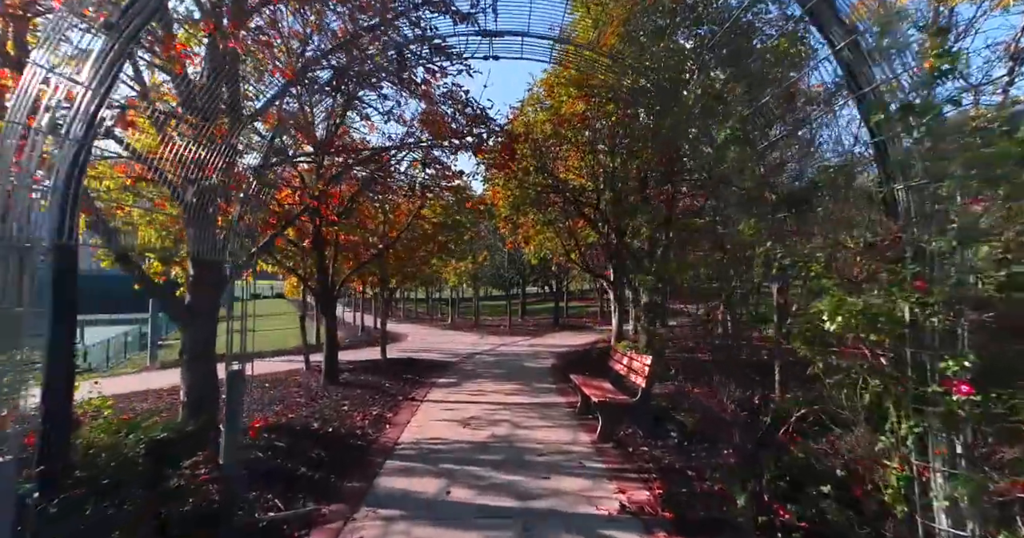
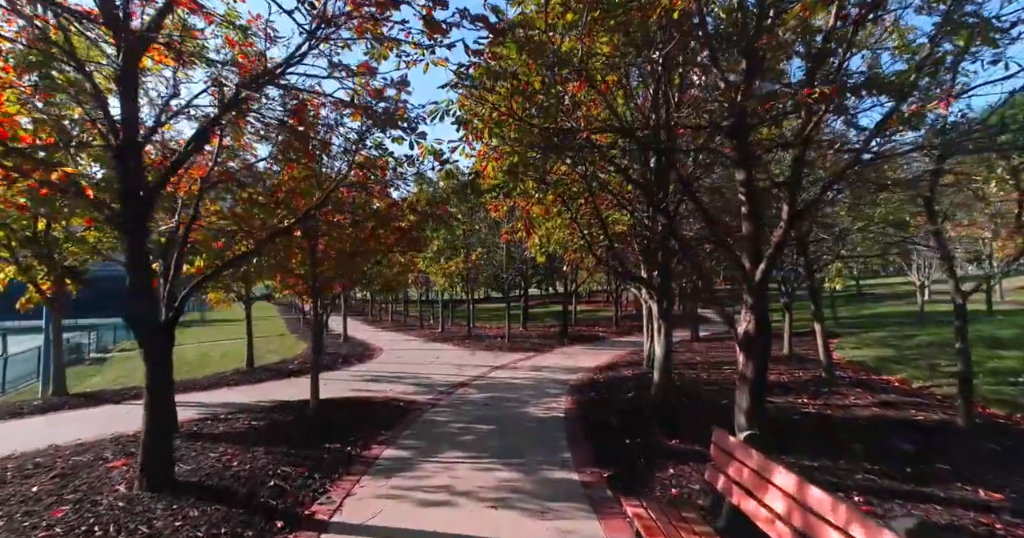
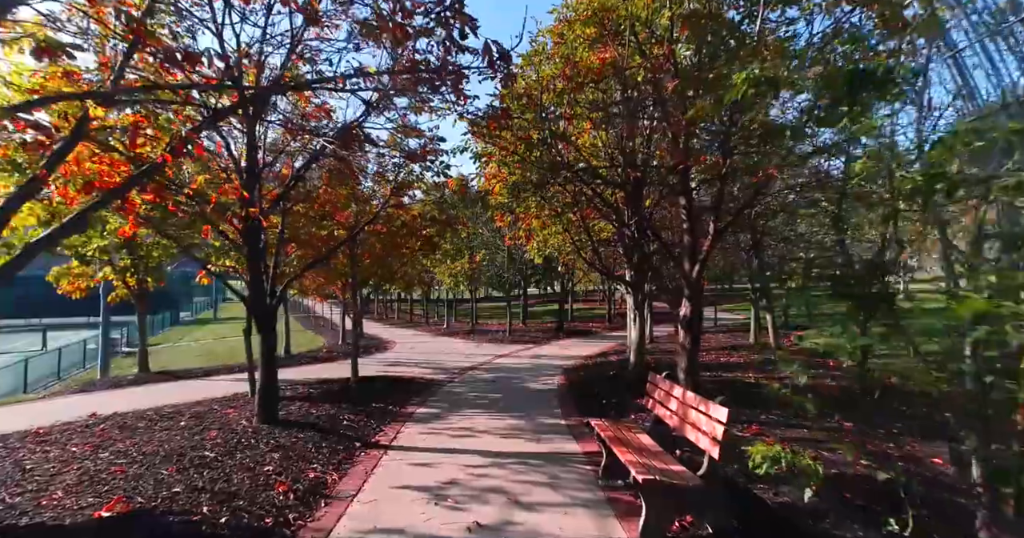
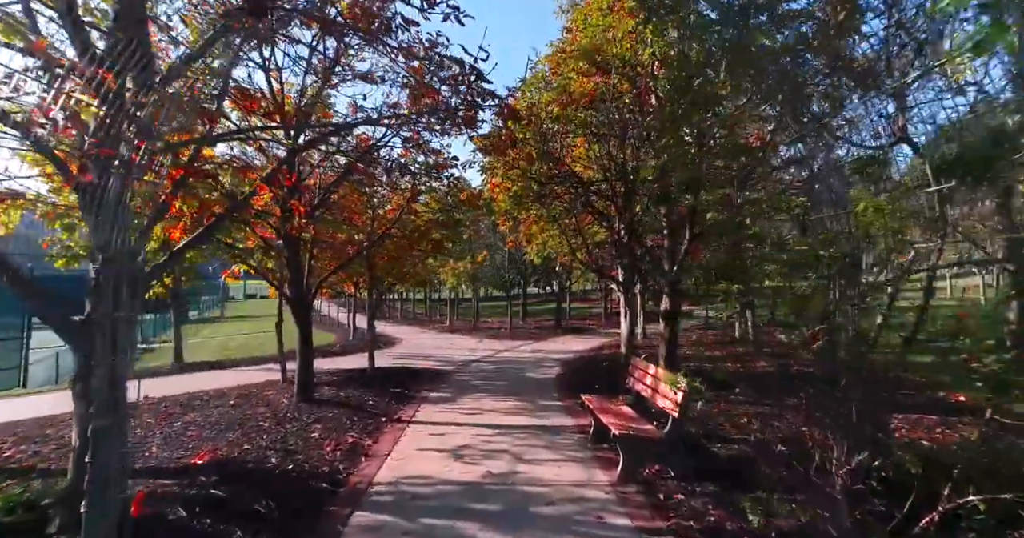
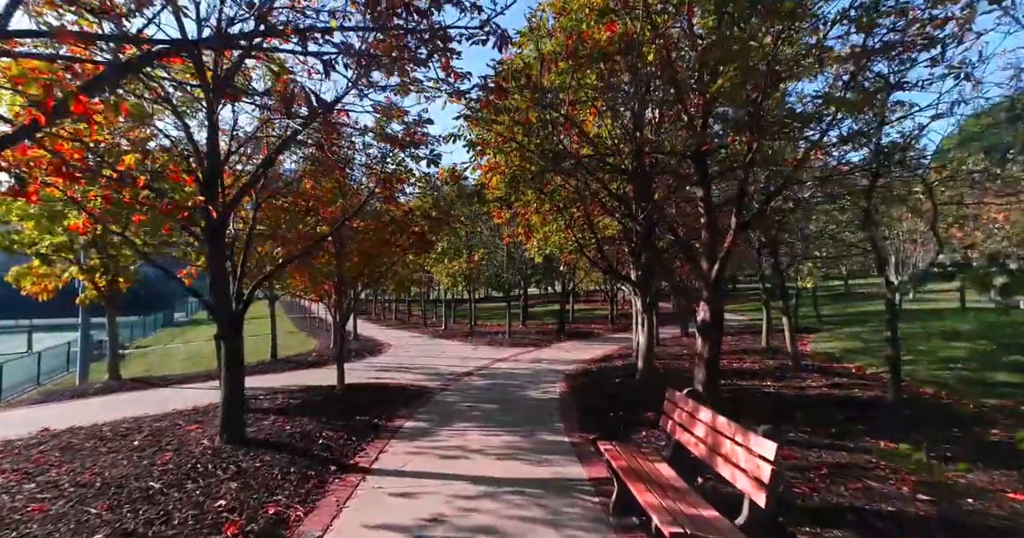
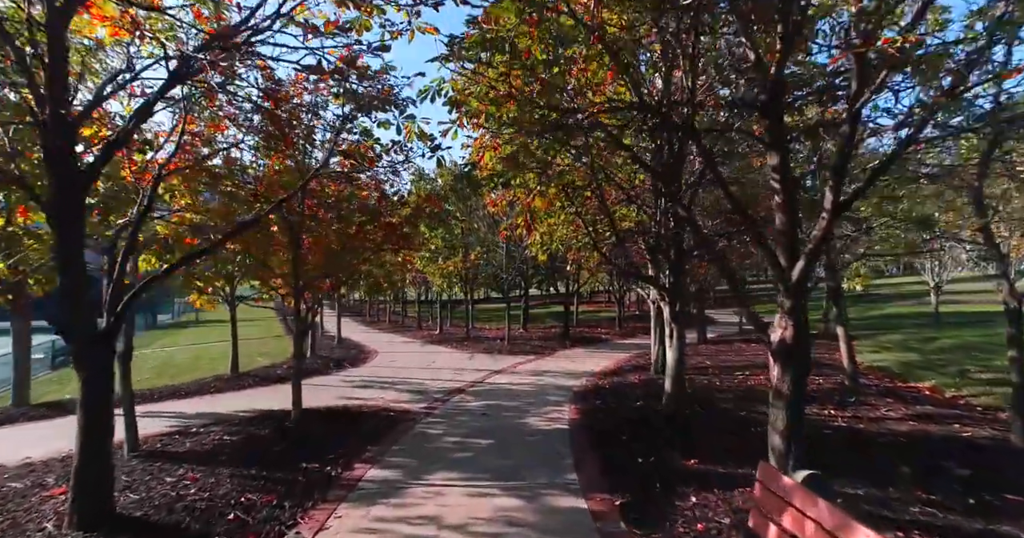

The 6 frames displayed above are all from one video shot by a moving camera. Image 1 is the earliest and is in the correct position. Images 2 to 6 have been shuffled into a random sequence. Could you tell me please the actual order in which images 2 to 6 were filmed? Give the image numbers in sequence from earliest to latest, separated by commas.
4, 3, 5, 2, 6
